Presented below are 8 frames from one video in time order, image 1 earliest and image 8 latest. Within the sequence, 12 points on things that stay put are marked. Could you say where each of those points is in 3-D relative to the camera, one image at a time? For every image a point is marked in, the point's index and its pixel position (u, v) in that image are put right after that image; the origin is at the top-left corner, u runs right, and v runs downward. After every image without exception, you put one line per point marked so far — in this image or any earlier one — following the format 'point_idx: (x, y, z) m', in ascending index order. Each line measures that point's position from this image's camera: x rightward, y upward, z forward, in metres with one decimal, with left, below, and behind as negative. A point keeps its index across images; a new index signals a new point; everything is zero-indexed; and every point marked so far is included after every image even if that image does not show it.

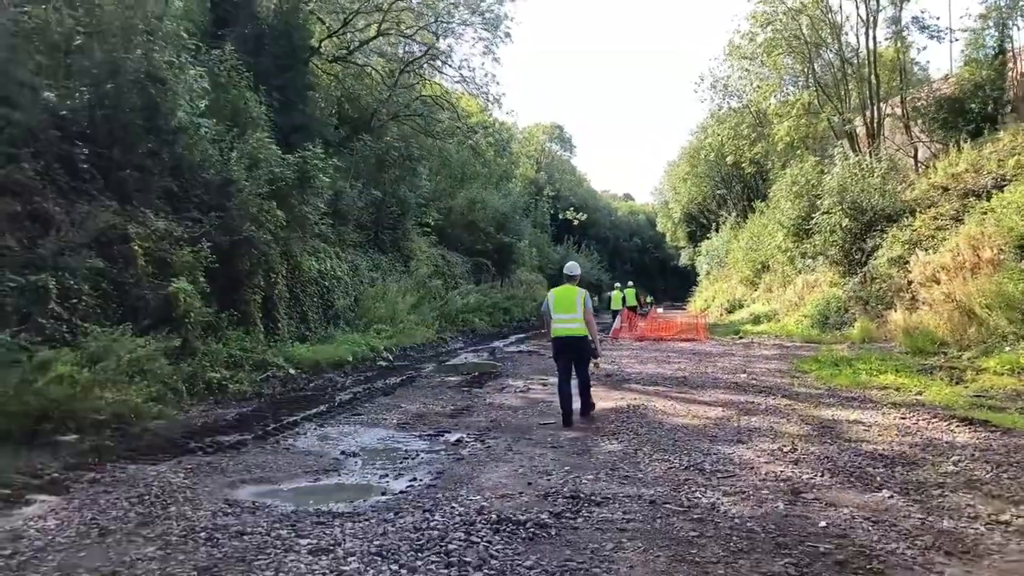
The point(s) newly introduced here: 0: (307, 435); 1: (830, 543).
0: (-2.4, -1.8, +9.4) m
1: (+2.0, -1.6, +4.9) m
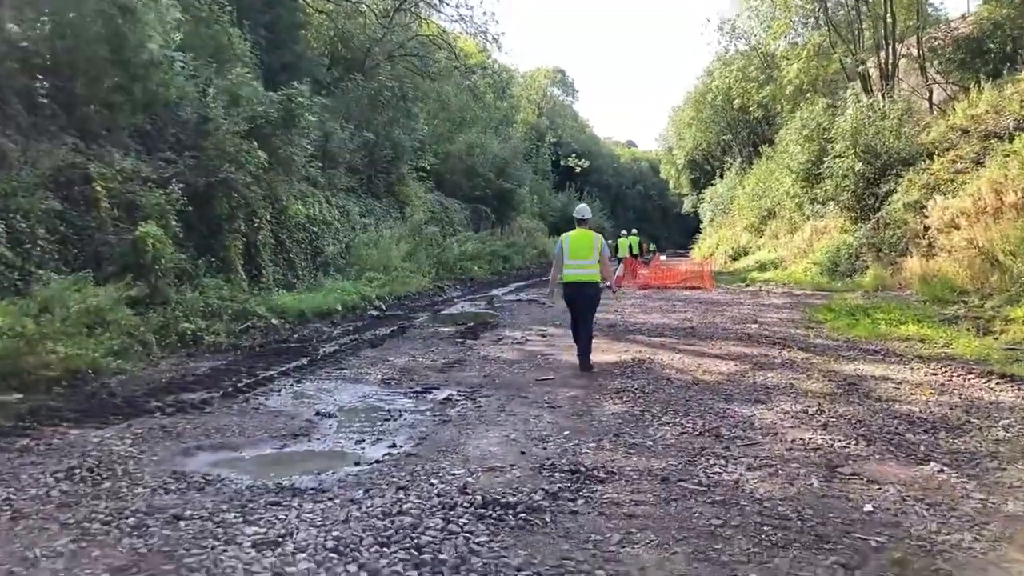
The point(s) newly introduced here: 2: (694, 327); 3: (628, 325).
0: (-2.5, -1.1, +8.6) m
1: (+1.9, -1.3, +4.1) m
2: (+3.2, -0.7, +13.7) m
3: (+2.1, -0.7, +14.3) m
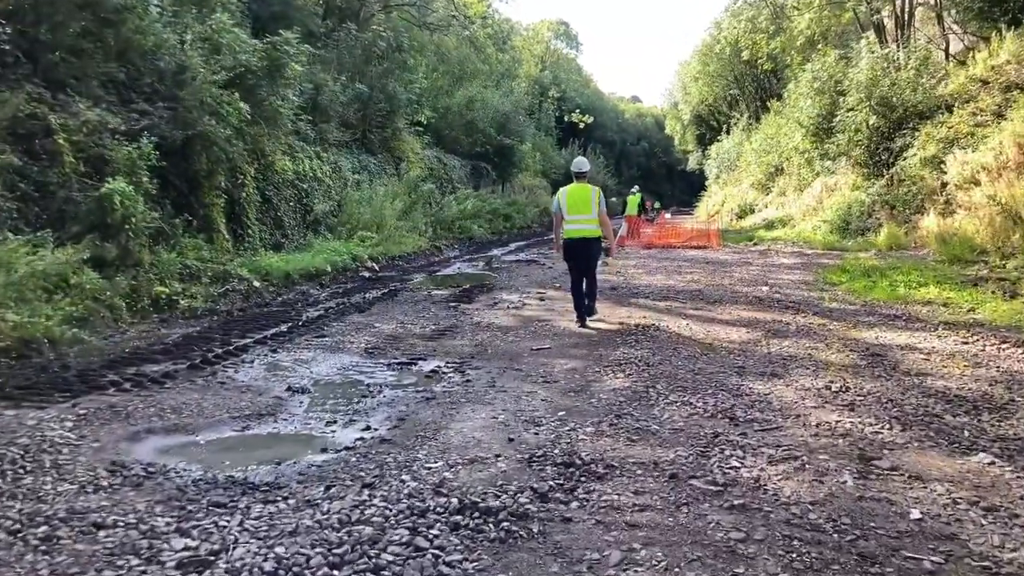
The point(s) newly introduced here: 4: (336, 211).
0: (-2.6, -0.8, +7.9) m
1: (+1.8, -1.1, +3.4) m
2: (+3.1, 0.0, +13.0) m
3: (+2.1, 0.0, +13.5) m
4: (-4.3, +1.9, +19.3) m
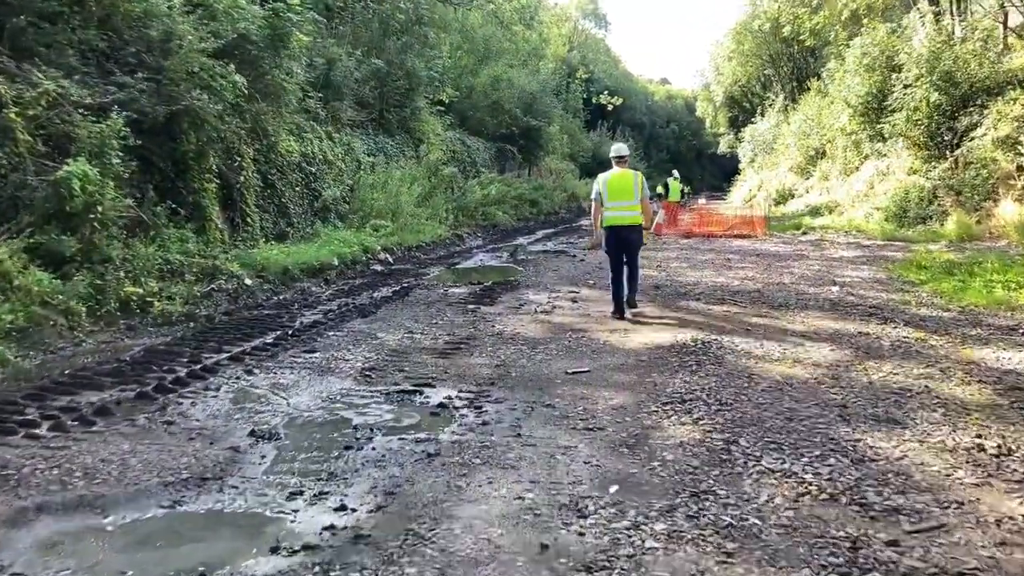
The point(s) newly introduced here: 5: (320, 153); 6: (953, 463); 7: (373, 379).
0: (-2.3, -0.8, +6.3) m
1: (+1.9, -1.3, +1.7) m
2: (+3.5, 0.0, +11.2) m
3: (+2.5, 0.0, +11.8) m
4: (-3.7, +2.1, +17.7) m
5: (-4.2, +3.0, +17.4) m
6: (+2.4, -1.0, +4.3) m
7: (-1.2, -0.8, +6.8) m
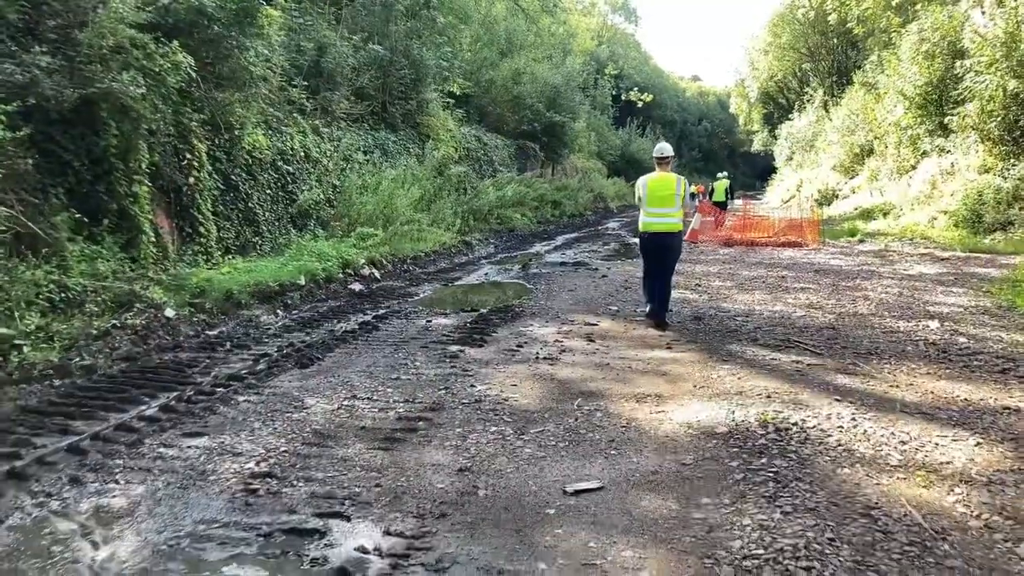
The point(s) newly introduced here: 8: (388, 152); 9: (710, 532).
0: (-2.5, -1.2, +3.9) m
1: (+1.5, -1.7, -0.9) m
2: (+3.5, -0.4, +8.6) m
3: (+2.5, -0.4, +9.2) m
4: (-3.5, +1.7, +15.4) m
5: (-4.0, +2.6, +15.0) m
6: (+2.1, -1.3, +1.8) m
7: (-1.4, -1.1, +4.3) m
8: (-3.1, +3.4, +19.7) m
9: (+0.9, -1.1, +3.7) m
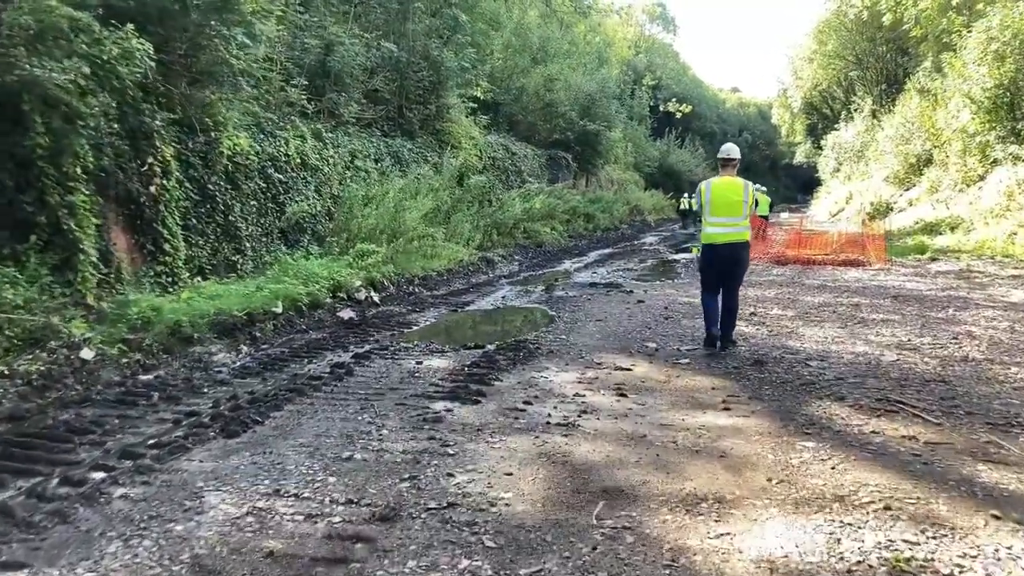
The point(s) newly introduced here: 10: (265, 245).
0: (-2.7, -1.4, +2.1) m
1: (+1.2, -1.9, -2.9) m
2: (+3.6, -0.7, +6.5) m
3: (+2.6, -0.7, +7.2) m
4: (-3.1, +1.3, +13.7) m
5: (-3.6, +2.2, +13.4) m
6: (+1.9, -1.6, -0.2) m
7: (-1.5, -1.4, +2.5) m
8: (-2.5, +3.0, +18.0) m
9: (+0.8, -1.4, +1.8) m
10: (-3.7, +0.7, +11.9) m
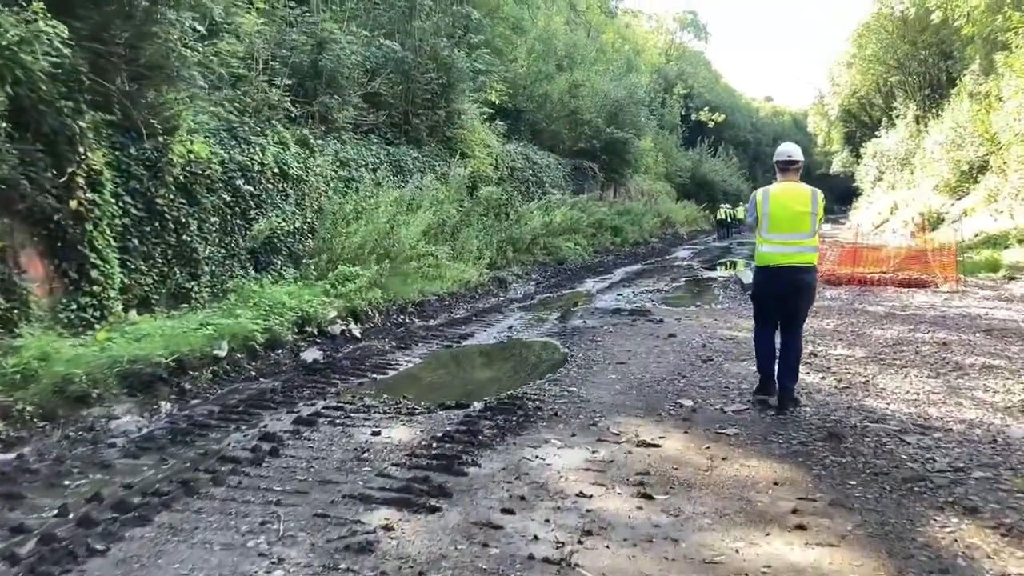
0: (-3.0, -1.7, +0.3) m
1: (+0.7, -2.0, -4.8) m
2: (+3.4, -1.0, +4.5) m
3: (+2.5, -1.0, +5.2) m
4: (-2.9, +0.9, +11.9) m
5: (-3.5, +1.8, +11.6) m
6: (+1.5, -1.8, -2.2) m
7: (-1.8, -1.6, +0.7) m
8: (-2.2, +2.5, +16.3) m
9: (+0.4, -1.6, -0.2) m
10: (-3.6, +0.3, +10.2) m
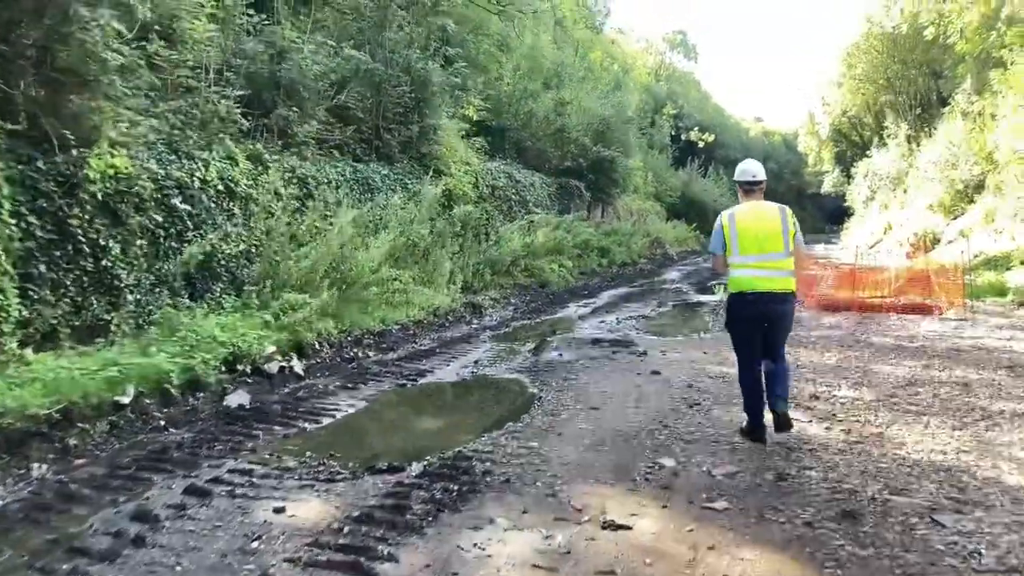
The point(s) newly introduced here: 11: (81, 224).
0: (-3.3, -1.8, -0.8) m
1: (+0.4, -2.0, -5.9) m
2: (+3.1, -1.2, +3.4) m
3: (+2.1, -1.2, +4.1) m
4: (-3.4, +0.5, +10.8) m
5: (-3.9, +1.4, +10.6) m
6: (+1.2, -1.8, -3.3) m
7: (-2.1, -1.8, -0.5) m
8: (-2.7, +2.0, +15.3) m
9: (+0.1, -1.7, -1.3) m
10: (-4.0, -0.1, +9.1) m
11: (-4.5, +0.7, +8.3) m
